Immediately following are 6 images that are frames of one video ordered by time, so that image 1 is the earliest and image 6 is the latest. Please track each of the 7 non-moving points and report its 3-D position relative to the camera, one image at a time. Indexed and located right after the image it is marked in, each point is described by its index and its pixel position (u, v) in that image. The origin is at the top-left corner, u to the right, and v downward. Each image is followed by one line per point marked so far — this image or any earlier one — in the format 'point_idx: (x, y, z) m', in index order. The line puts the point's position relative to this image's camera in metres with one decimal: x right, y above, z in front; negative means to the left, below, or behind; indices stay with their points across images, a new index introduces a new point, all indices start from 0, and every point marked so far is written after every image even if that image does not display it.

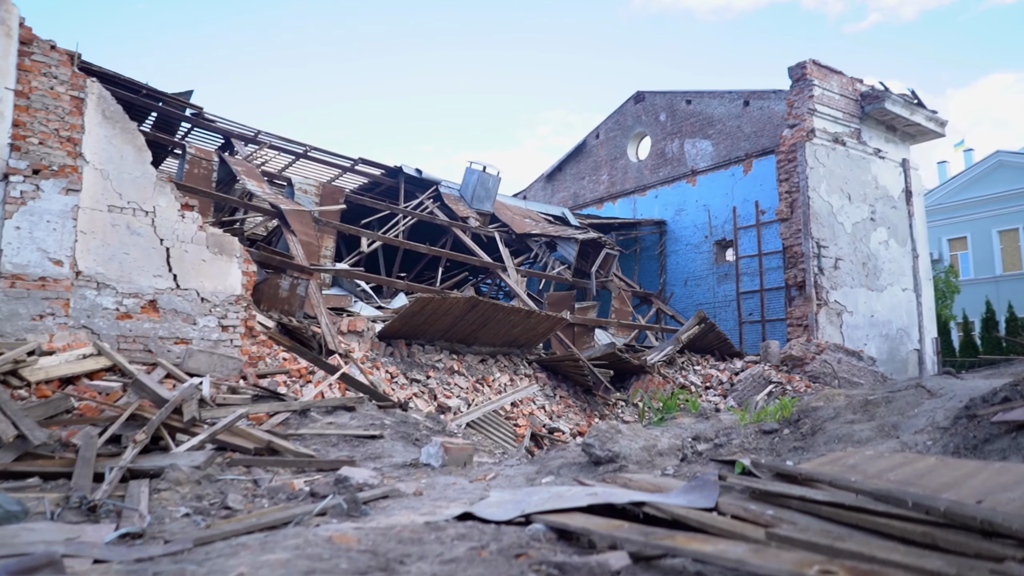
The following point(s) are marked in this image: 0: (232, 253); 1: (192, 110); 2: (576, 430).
0: (-2.6, +0.3, +6.2) m
1: (-5.6, +3.1, +11.5) m
2: (+0.8, -1.8, +8.5) m
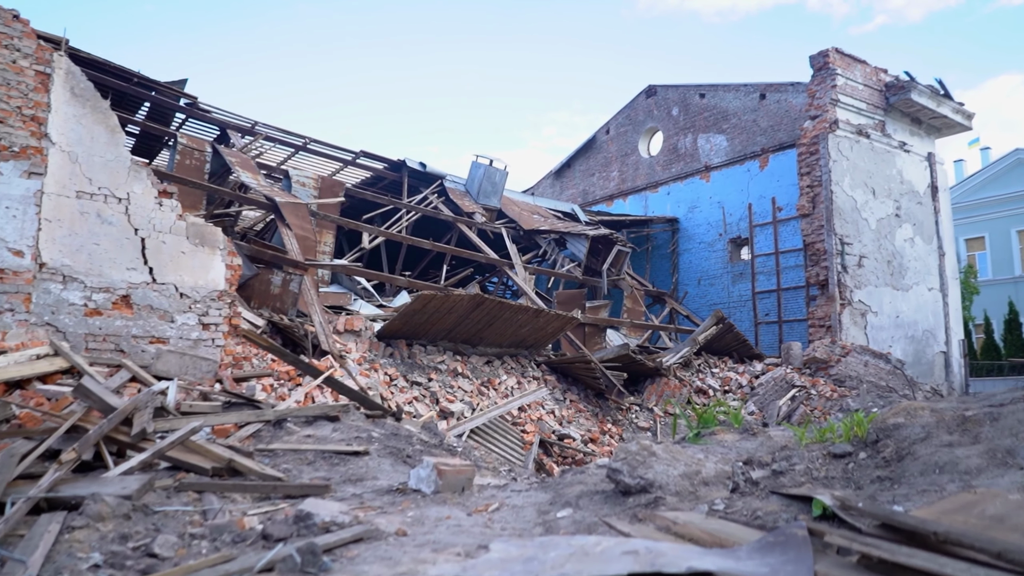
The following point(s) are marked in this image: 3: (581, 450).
0: (-2.6, +0.4, +5.7) m
1: (-5.5, +3.2, +11.0) m
2: (+0.9, -1.8, +8.0) m
3: (+0.8, -1.9, +7.6) m
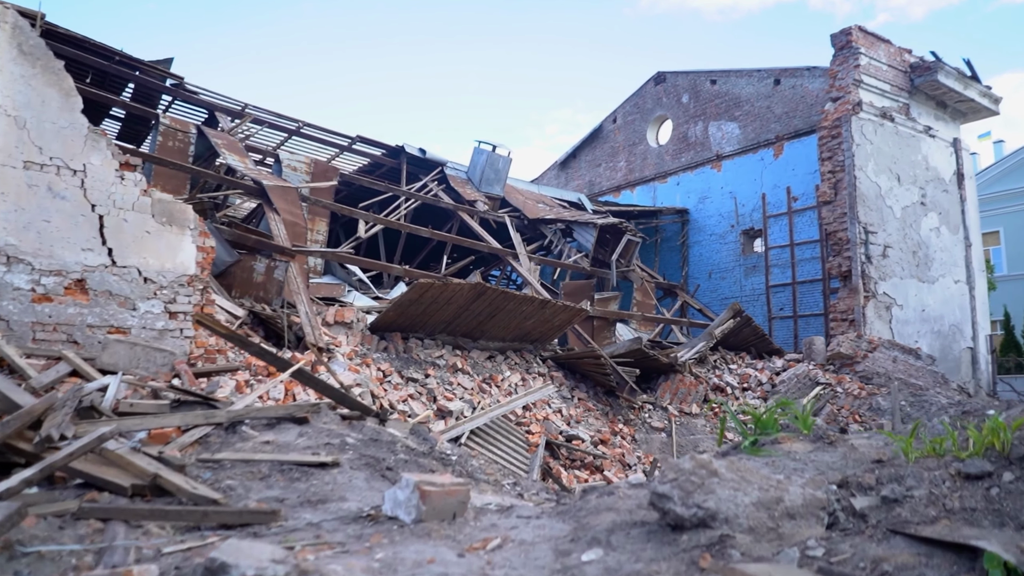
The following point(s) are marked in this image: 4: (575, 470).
0: (-2.5, +0.5, +5.1) m
1: (-5.4, +3.3, +10.4) m
2: (+1.0, -1.7, +7.4) m
3: (+0.8, -1.8, +7.0) m
4: (+0.7, -1.9, +6.8) m
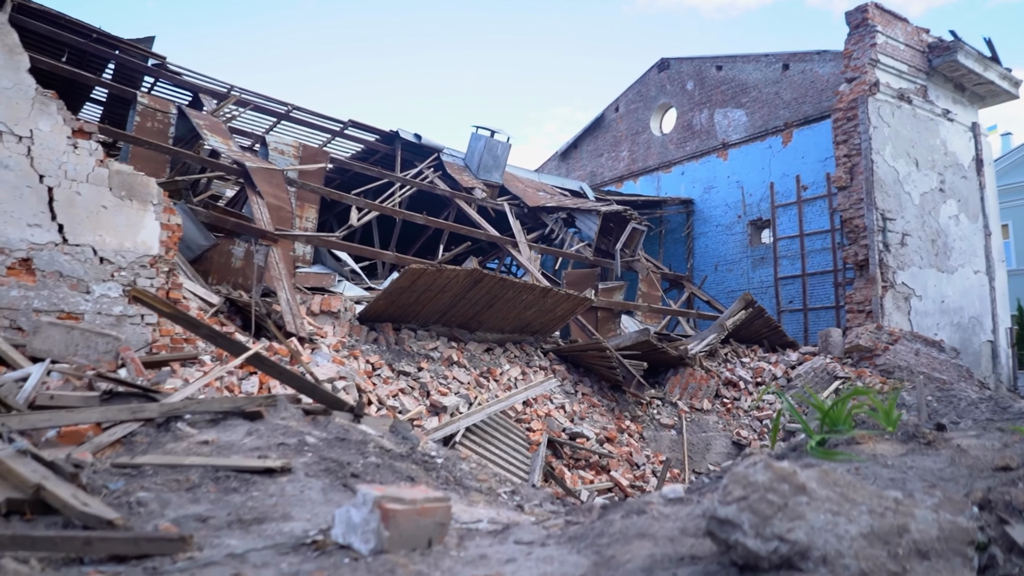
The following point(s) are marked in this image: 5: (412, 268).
0: (-2.5, +0.6, +4.6) m
1: (-5.4, +3.4, +9.9) m
2: (+1.0, -1.6, +6.9) m
3: (+0.8, -1.6, +6.5) m
4: (+0.6, -1.8, +6.3) m
5: (-1.0, +0.2, +6.3) m
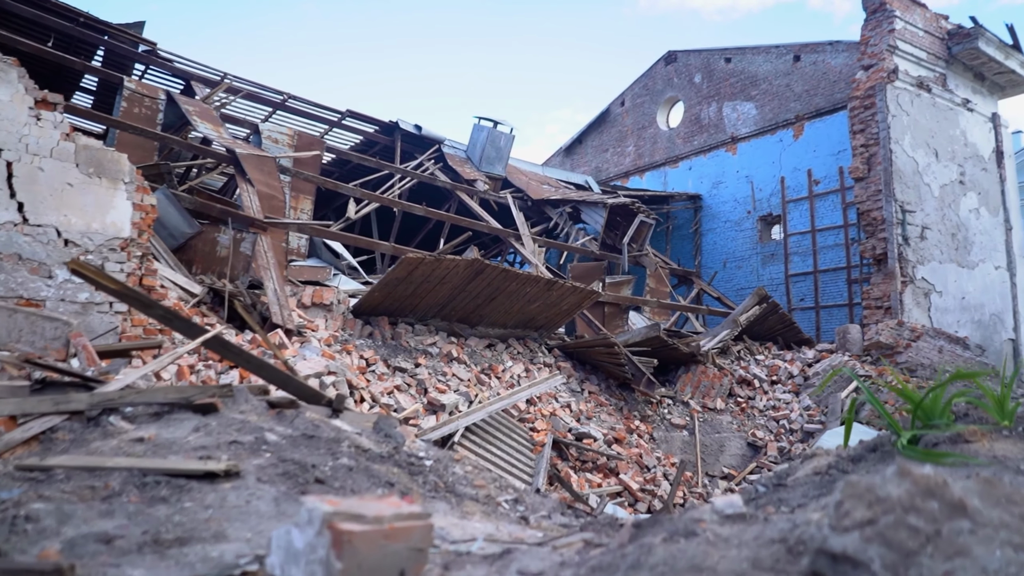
0: (-2.5, +0.7, +4.2) m
1: (-5.4, +3.5, +9.5) m
2: (+1.0, -1.5, +6.5) m
3: (+0.9, -1.5, +6.1) m
4: (+0.7, -1.7, +5.9) m
5: (-0.9, +0.3, +5.9) m
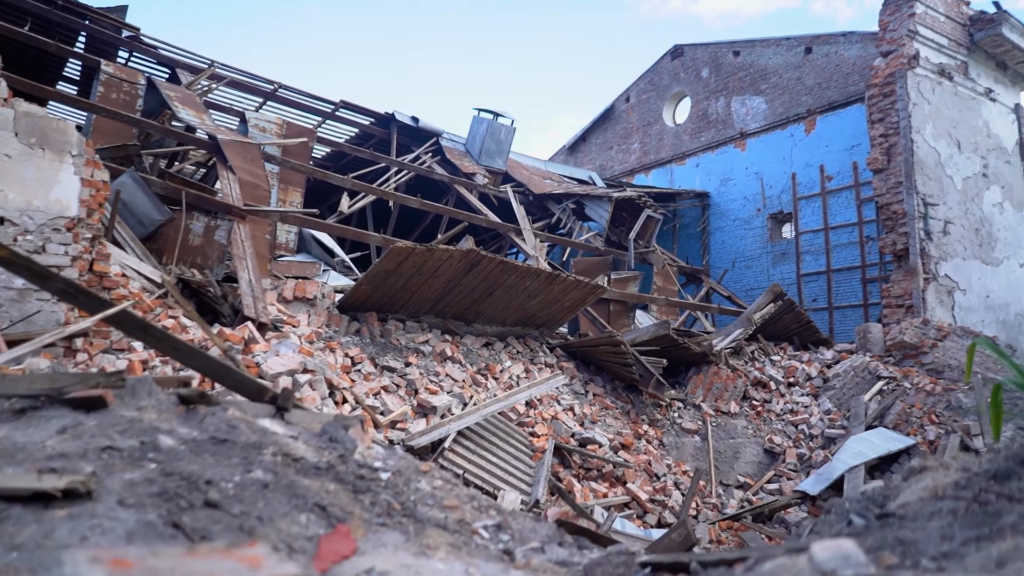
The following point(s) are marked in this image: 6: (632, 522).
0: (-2.6, +0.8, +3.7) m
1: (-5.4, +3.6, +9.1) m
2: (+1.0, -1.4, +6.0) m
3: (+0.8, -1.5, +5.6) m
4: (+0.7, -1.6, +5.5) m
5: (-1.0, +0.3, +5.5) m
6: (+0.9, -1.8, +5.1) m
